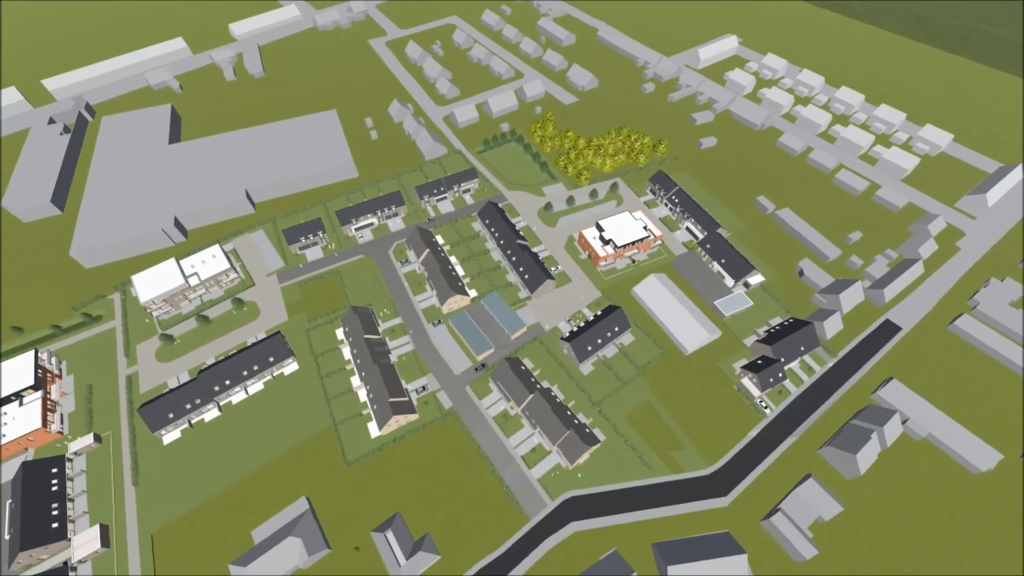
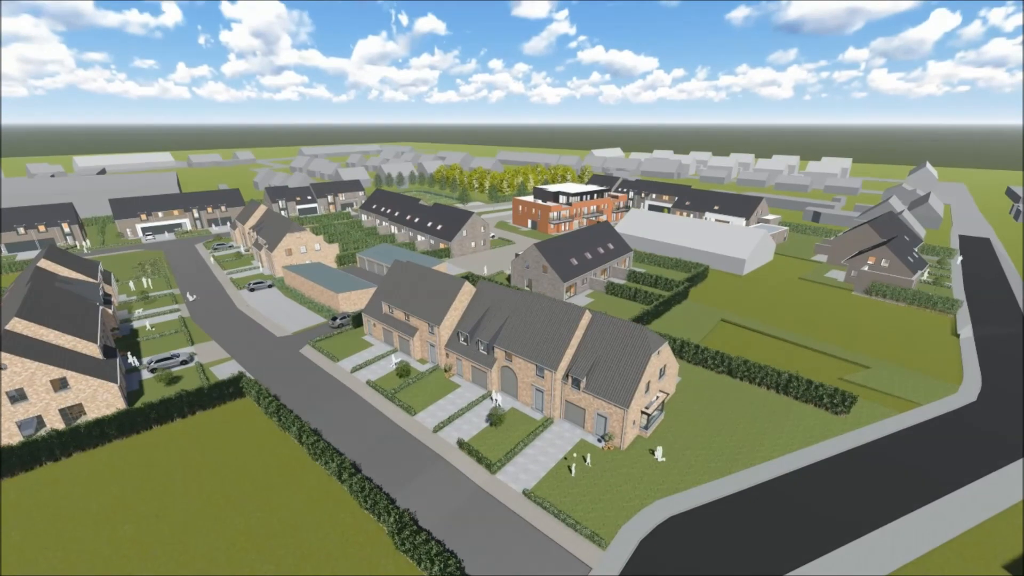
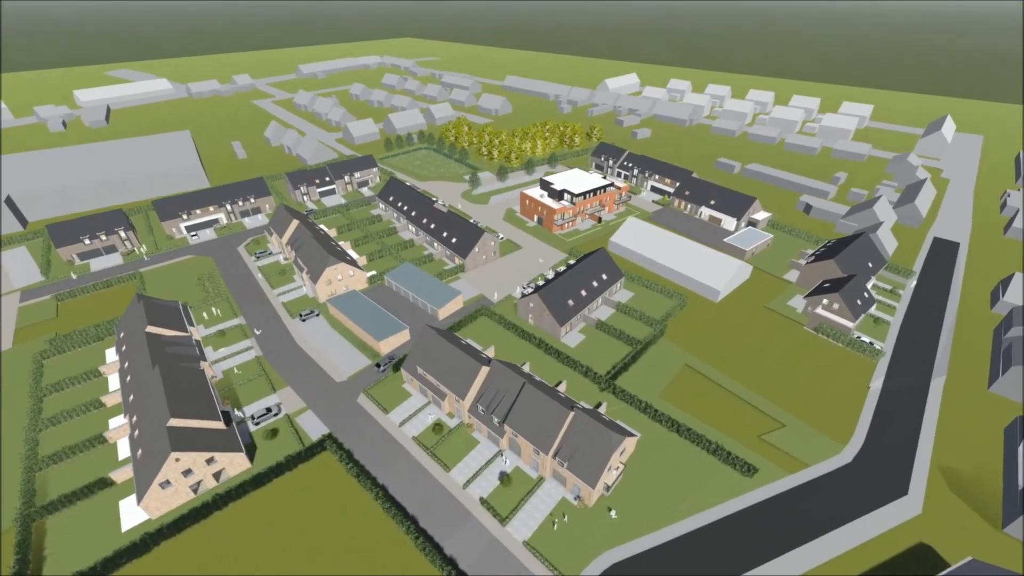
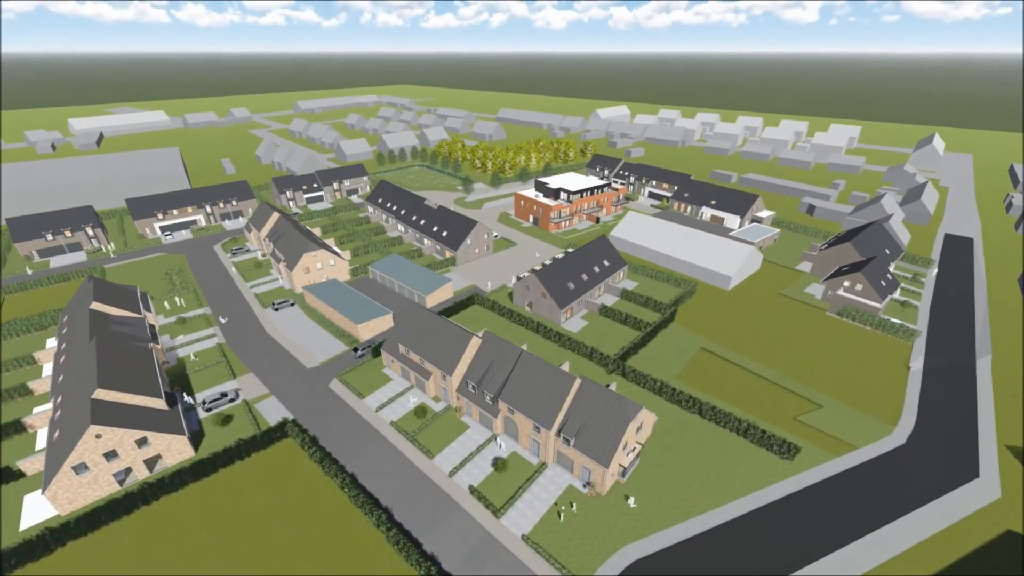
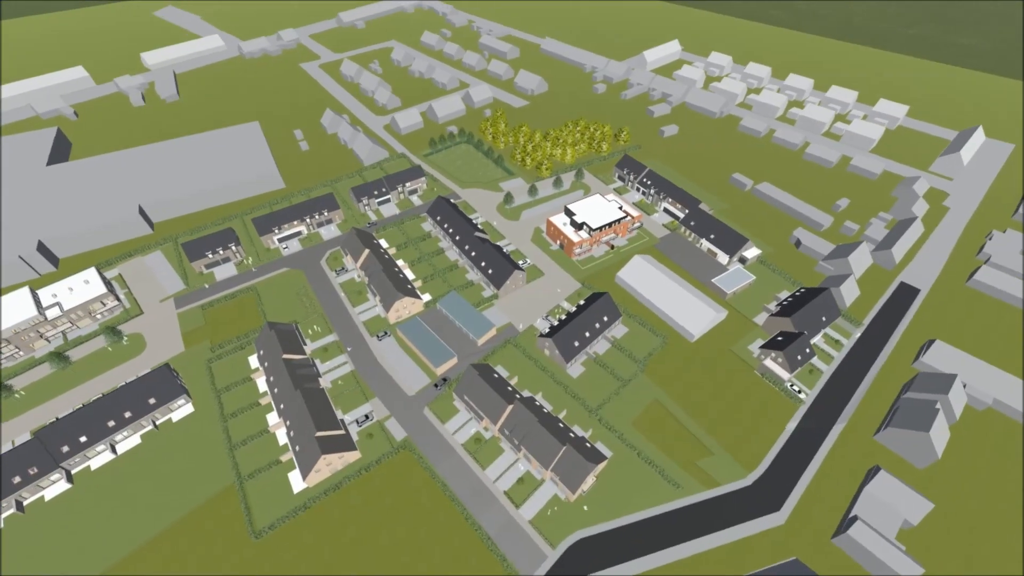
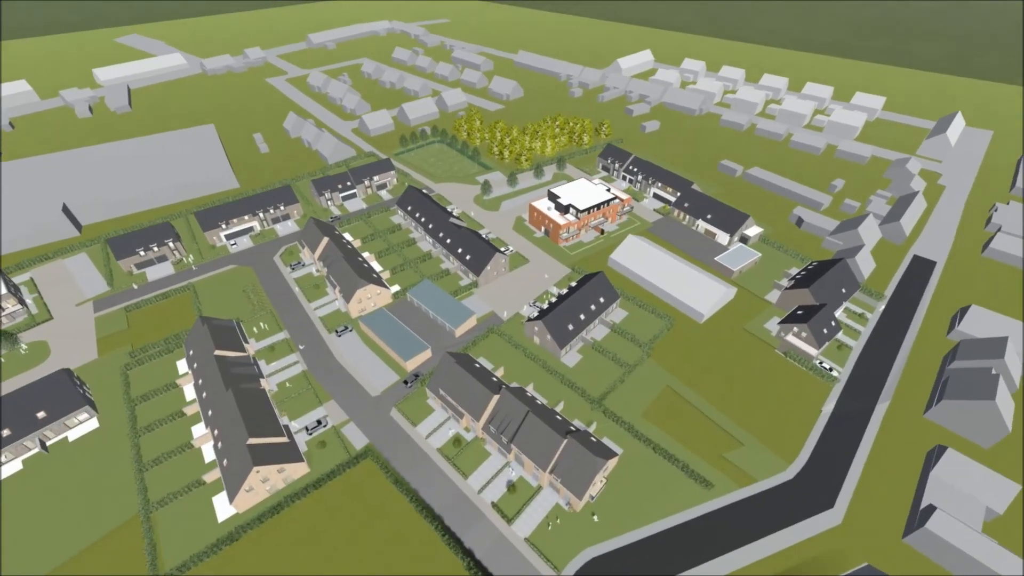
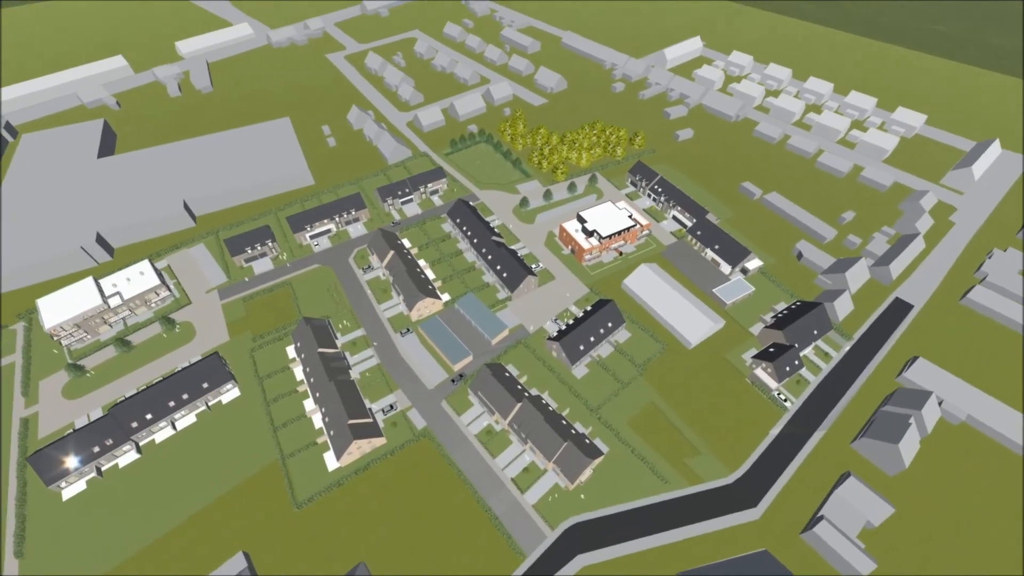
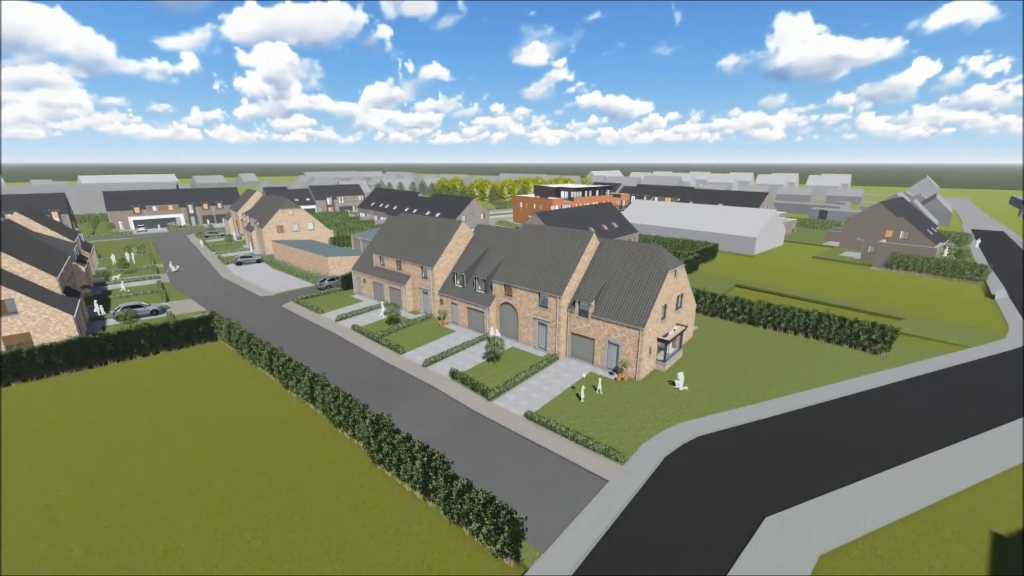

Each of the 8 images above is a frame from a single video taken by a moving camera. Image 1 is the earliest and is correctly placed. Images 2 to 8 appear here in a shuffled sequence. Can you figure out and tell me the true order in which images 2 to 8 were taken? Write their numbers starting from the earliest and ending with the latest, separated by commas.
7, 5, 6, 3, 4, 2, 8
